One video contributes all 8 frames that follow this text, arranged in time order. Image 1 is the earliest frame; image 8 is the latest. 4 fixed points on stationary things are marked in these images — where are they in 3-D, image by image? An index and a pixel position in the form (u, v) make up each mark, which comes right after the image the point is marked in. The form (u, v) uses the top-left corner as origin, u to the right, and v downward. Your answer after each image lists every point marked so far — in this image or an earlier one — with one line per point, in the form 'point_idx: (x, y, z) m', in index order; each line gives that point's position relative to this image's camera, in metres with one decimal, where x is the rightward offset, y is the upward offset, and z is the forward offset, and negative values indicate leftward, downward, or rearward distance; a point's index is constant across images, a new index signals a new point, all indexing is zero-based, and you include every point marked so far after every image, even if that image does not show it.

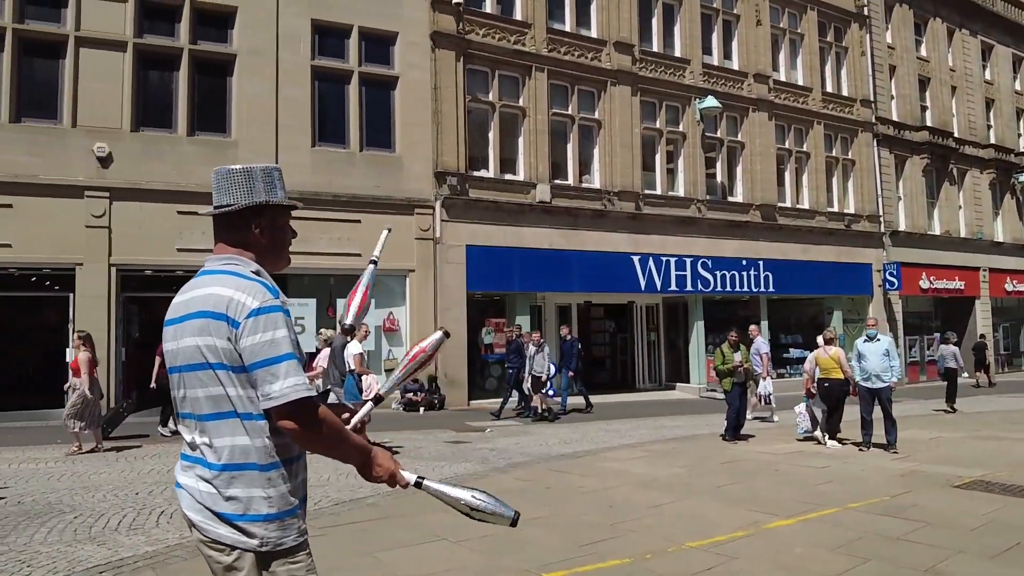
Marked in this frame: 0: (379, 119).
0: (-2.8, +3.6, +17.0) m
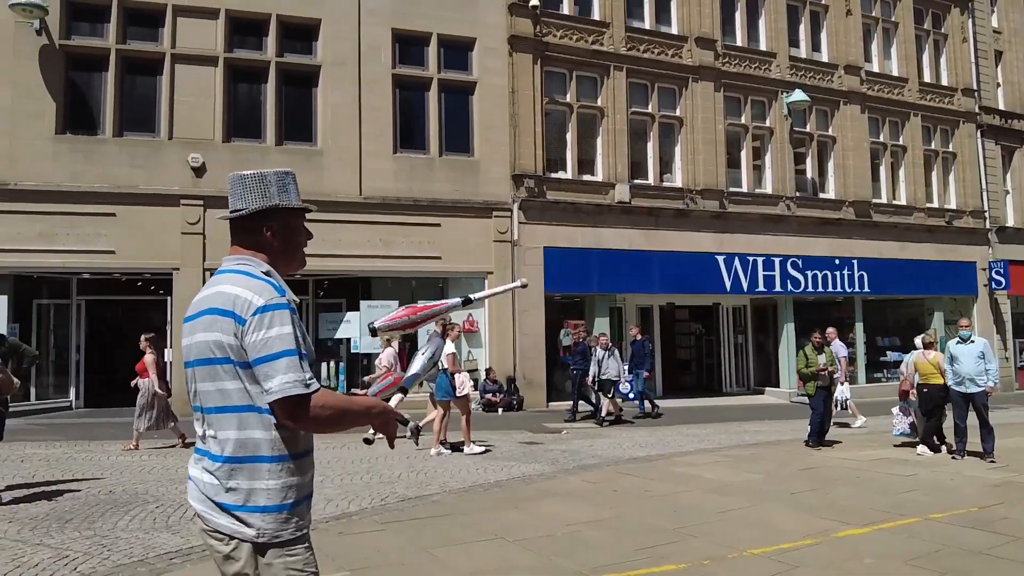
0: (-1.2, +3.5, +17.3) m
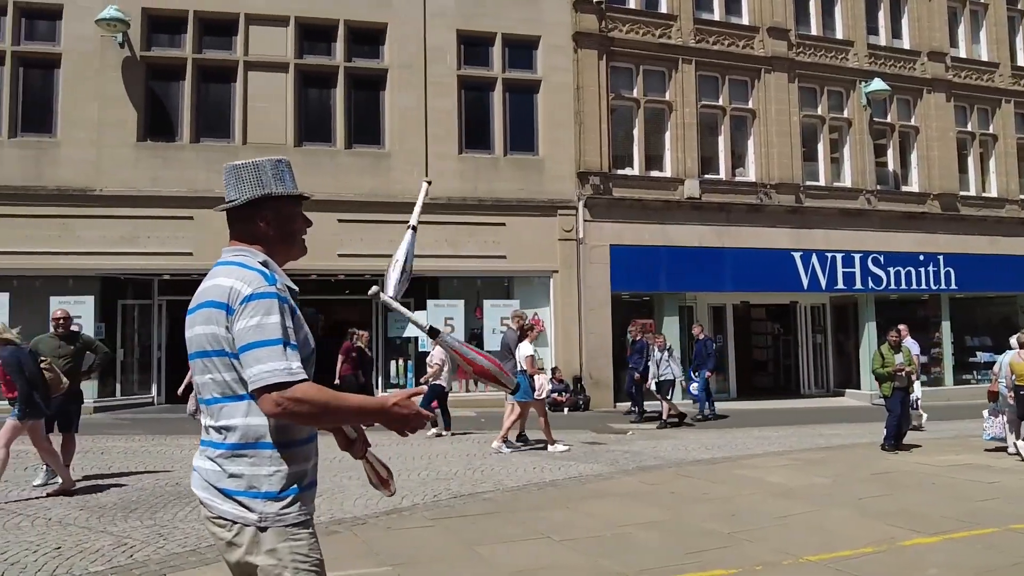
0: (+0.2, +3.6, +17.3) m
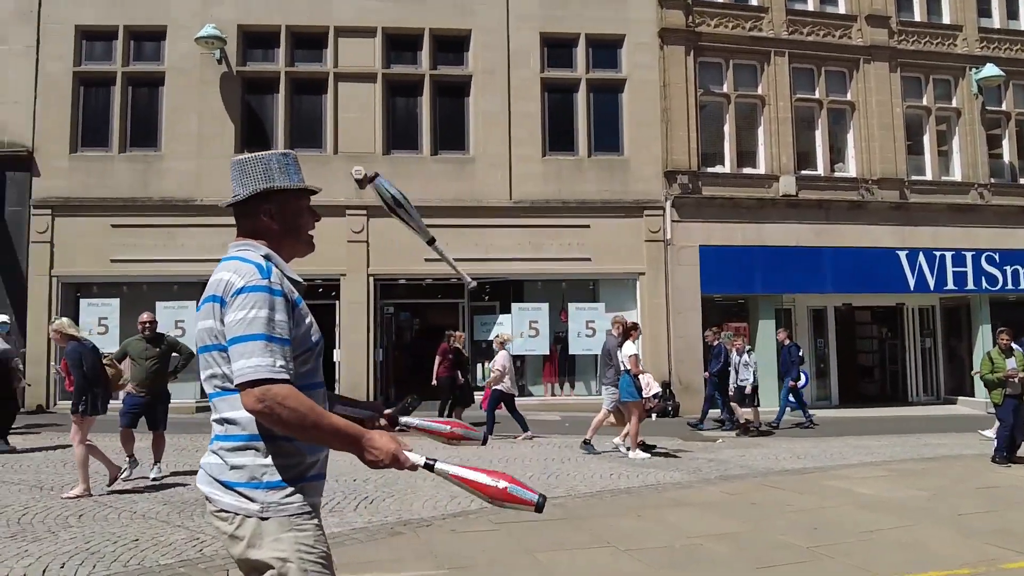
0: (+2.0, +3.5, +17.0) m
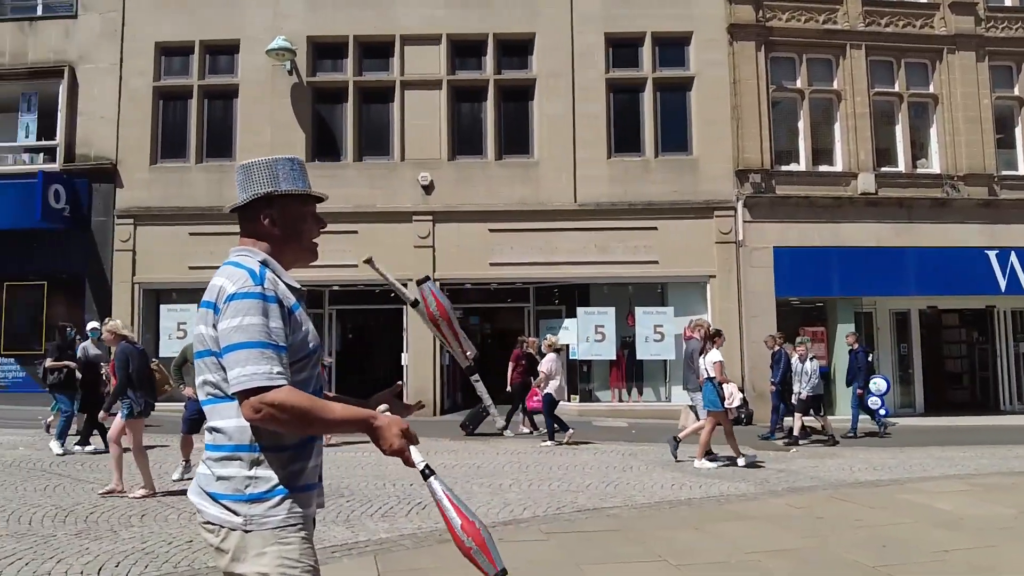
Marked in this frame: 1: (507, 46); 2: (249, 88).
0: (+3.4, +3.4, +16.7) m
1: (-0.1, +5.0, +16.8) m
2: (-5.4, +4.1, +16.4) m
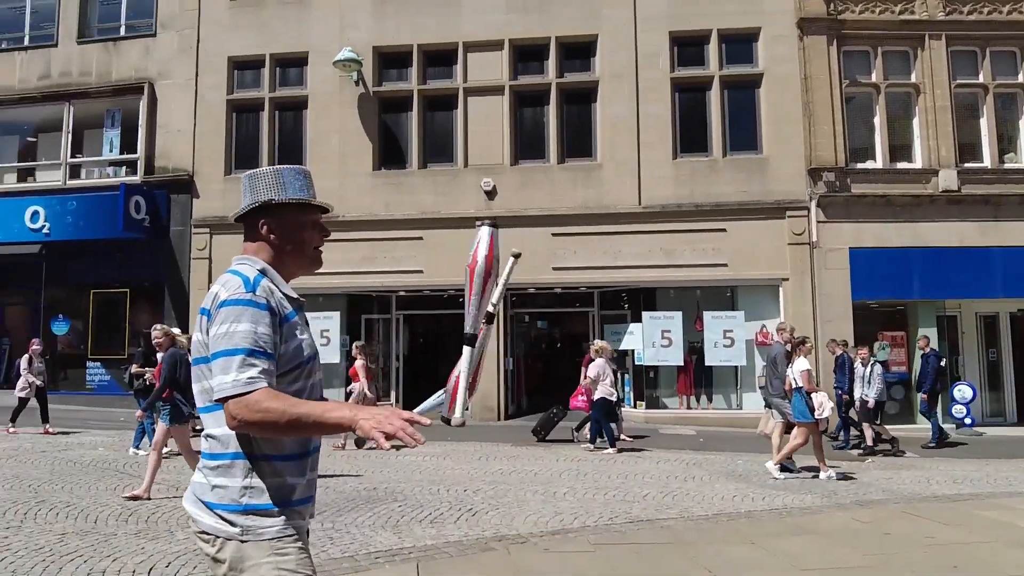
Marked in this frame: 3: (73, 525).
0: (+4.7, +3.4, +16.2) m
1: (+1.2, +5.0, +16.6) m
2: (-4.1, +3.9, +16.8) m
3: (-3.8, -2.0, +6.9) m
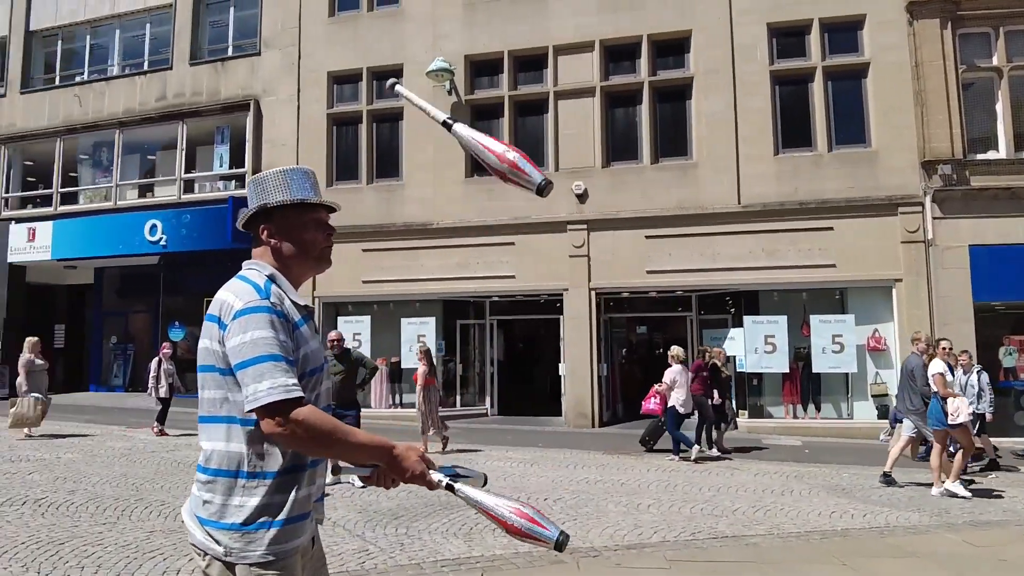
0: (+6.5, +3.3, +15.3) m
1: (+3.0, +4.9, +16.2) m
2: (-2.1, +3.8, +17.1) m
3: (-3.1, -2.1, +7.2) m
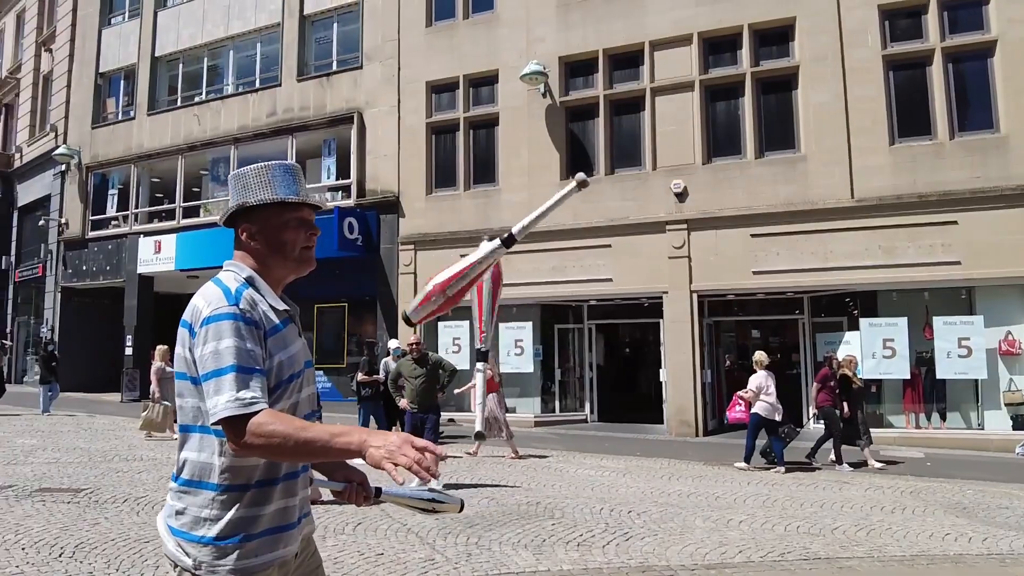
0: (+8.2, +3.3, +14.1) m
1: (+4.9, +4.8, +15.4) m
2: (-0.1, +3.7, +17.0) m
3: (-2.4, -2.2, +7.4) m
